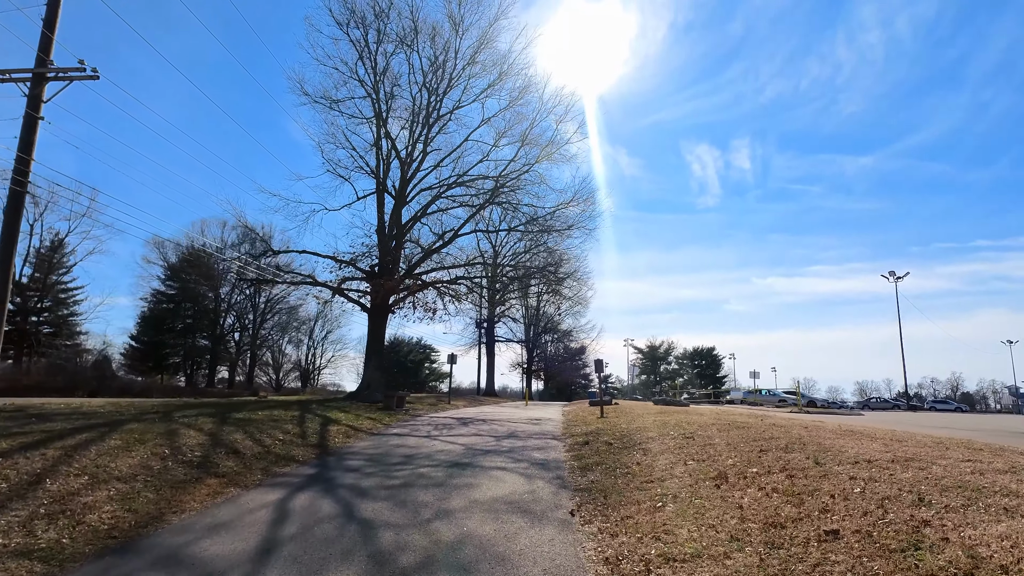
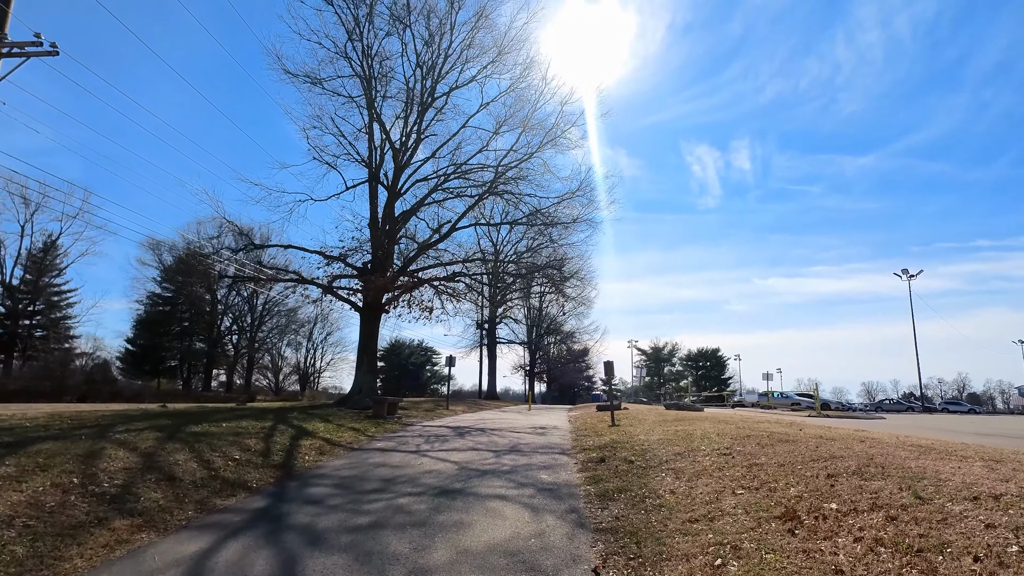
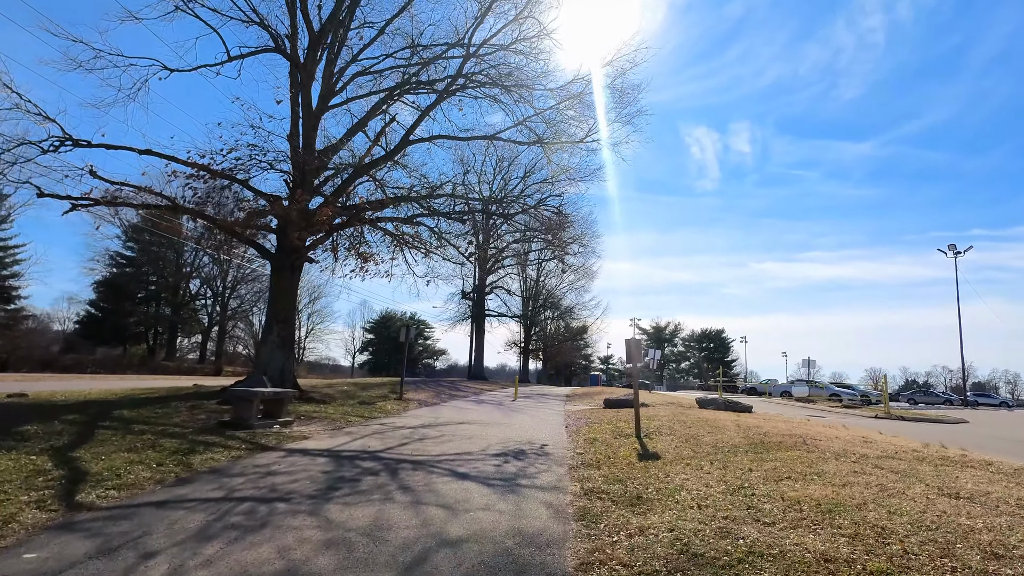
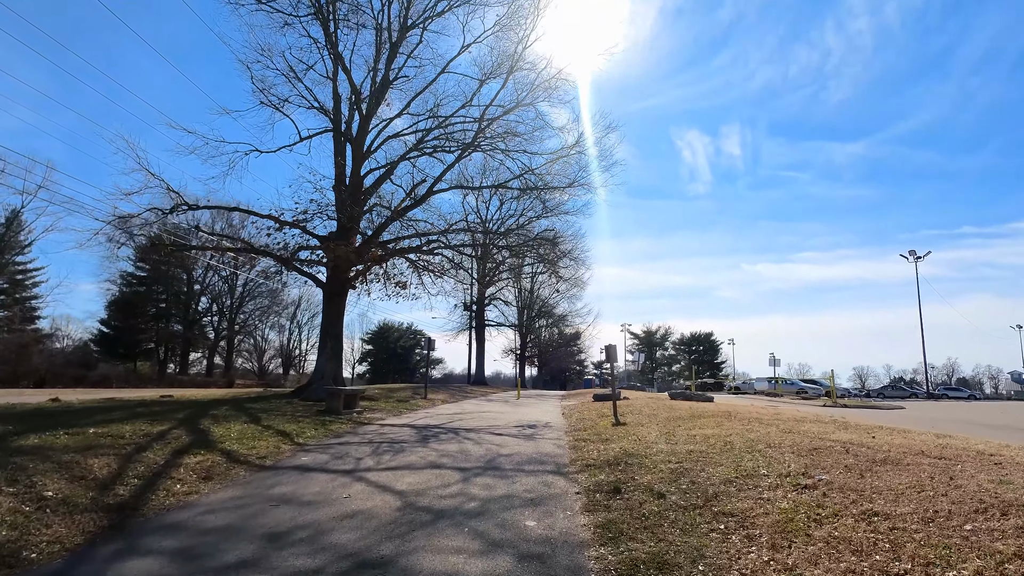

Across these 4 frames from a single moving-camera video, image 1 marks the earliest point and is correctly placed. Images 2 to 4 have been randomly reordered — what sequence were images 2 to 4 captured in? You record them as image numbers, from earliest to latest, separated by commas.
2, 4, 3
